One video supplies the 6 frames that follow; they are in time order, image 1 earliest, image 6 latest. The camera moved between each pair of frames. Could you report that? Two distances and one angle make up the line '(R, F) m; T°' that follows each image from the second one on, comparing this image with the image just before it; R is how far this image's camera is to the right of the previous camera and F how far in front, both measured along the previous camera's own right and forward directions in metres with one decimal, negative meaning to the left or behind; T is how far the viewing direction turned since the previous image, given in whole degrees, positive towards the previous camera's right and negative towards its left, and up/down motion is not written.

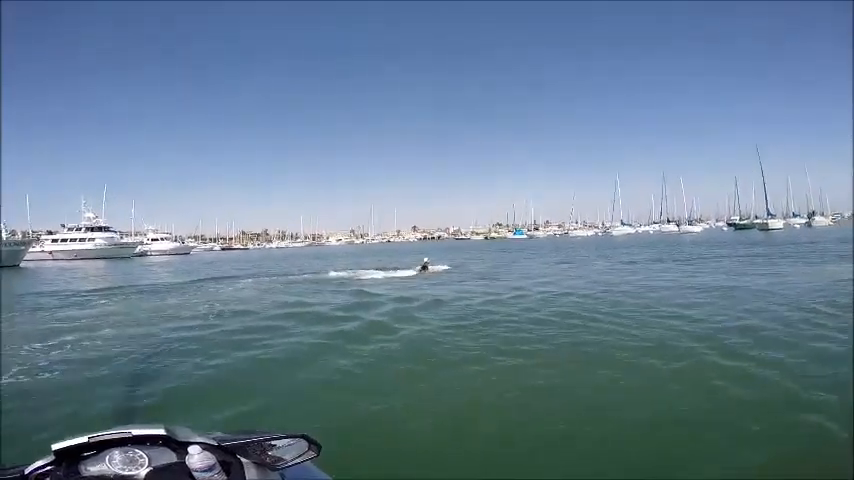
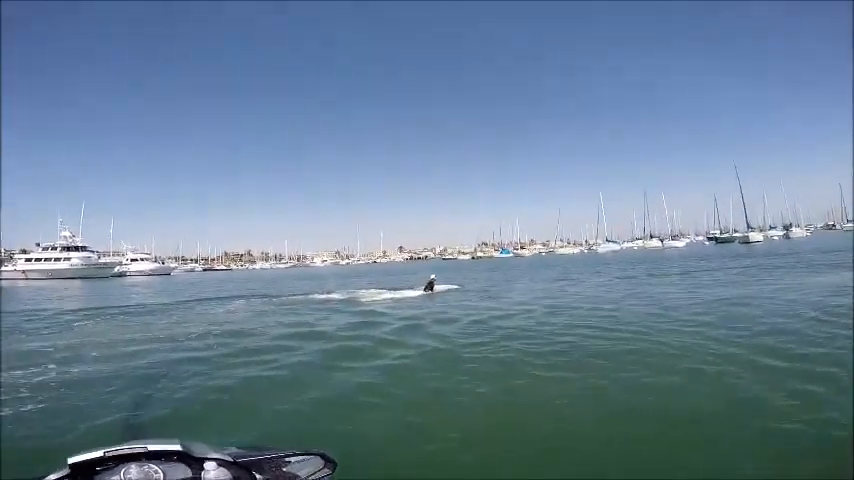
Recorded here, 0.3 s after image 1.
(+0.8, -0.6) m; -14°
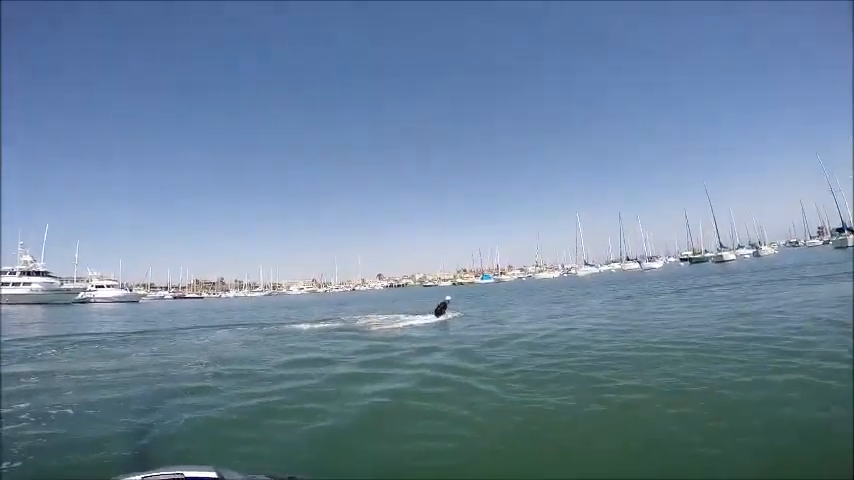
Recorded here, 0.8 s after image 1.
(-0.2, -0.1) m; +3°
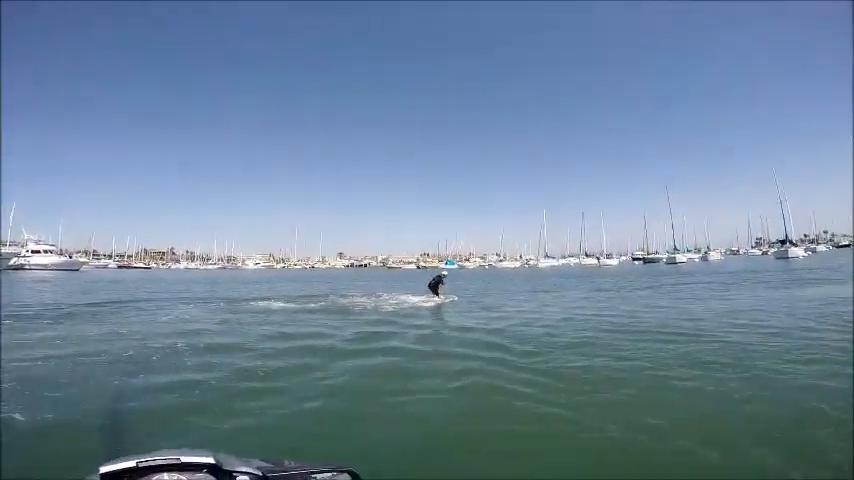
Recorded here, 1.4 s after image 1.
(-0.2, 0.0) m; +5°
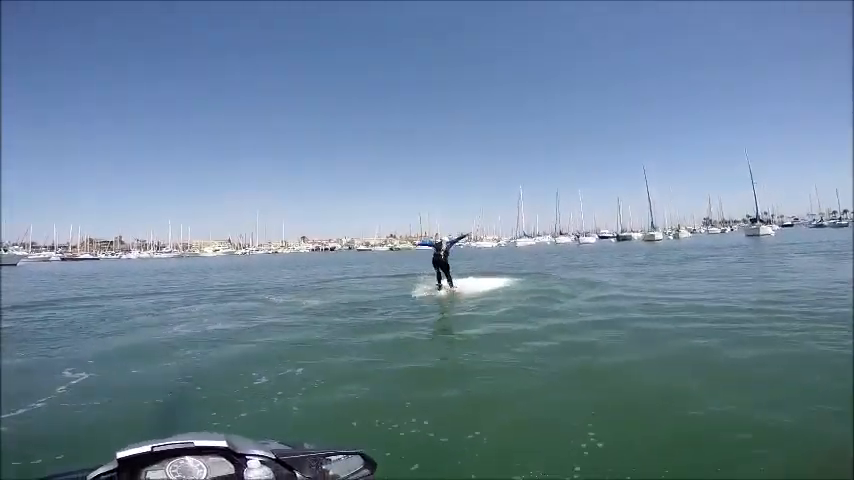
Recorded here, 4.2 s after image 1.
(-0.6, +0.4) m; +5°
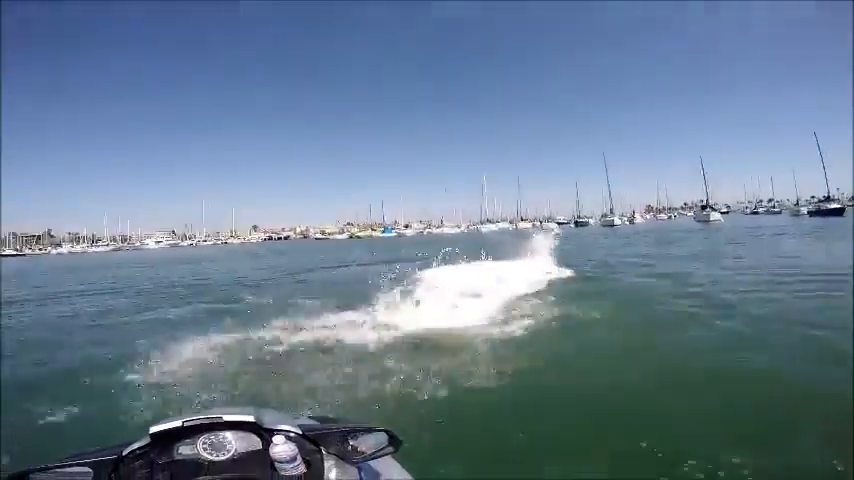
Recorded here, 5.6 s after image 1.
(-0.3, +0.3) m; +6°
